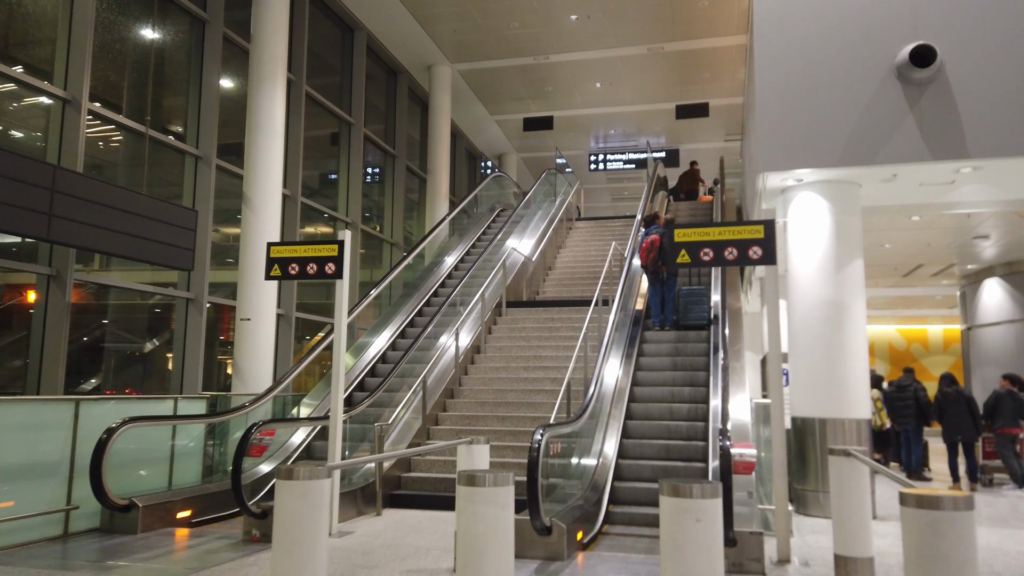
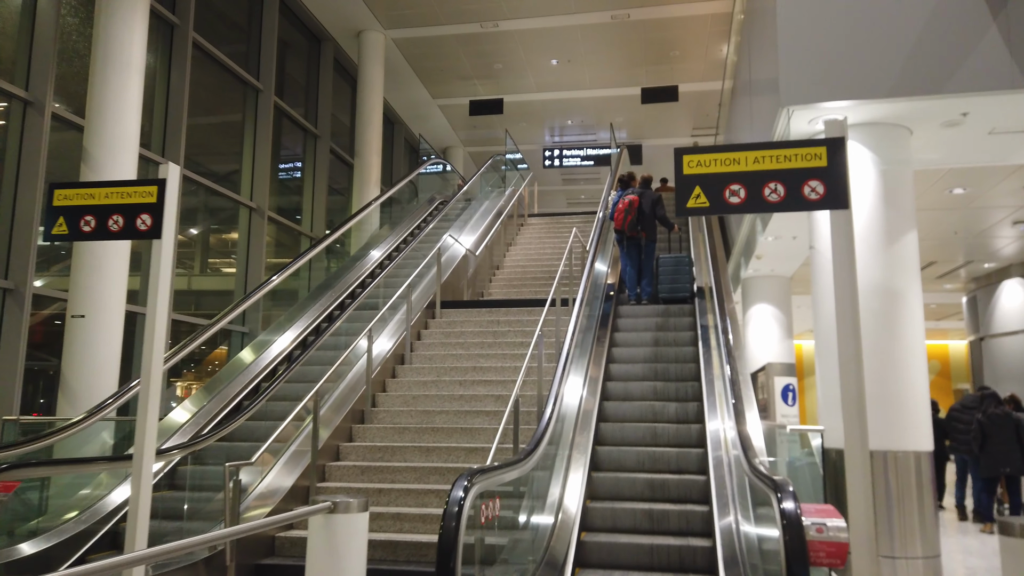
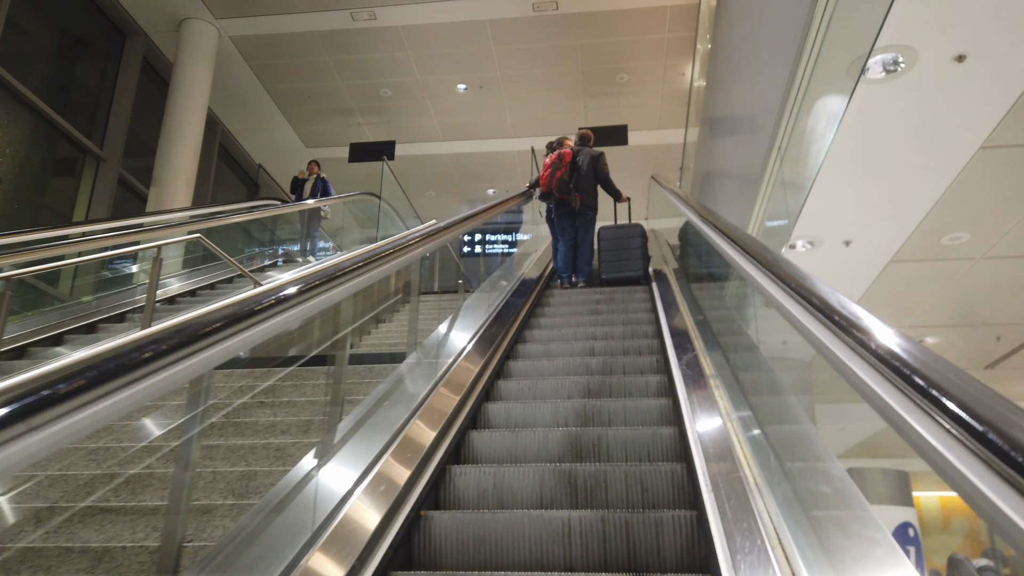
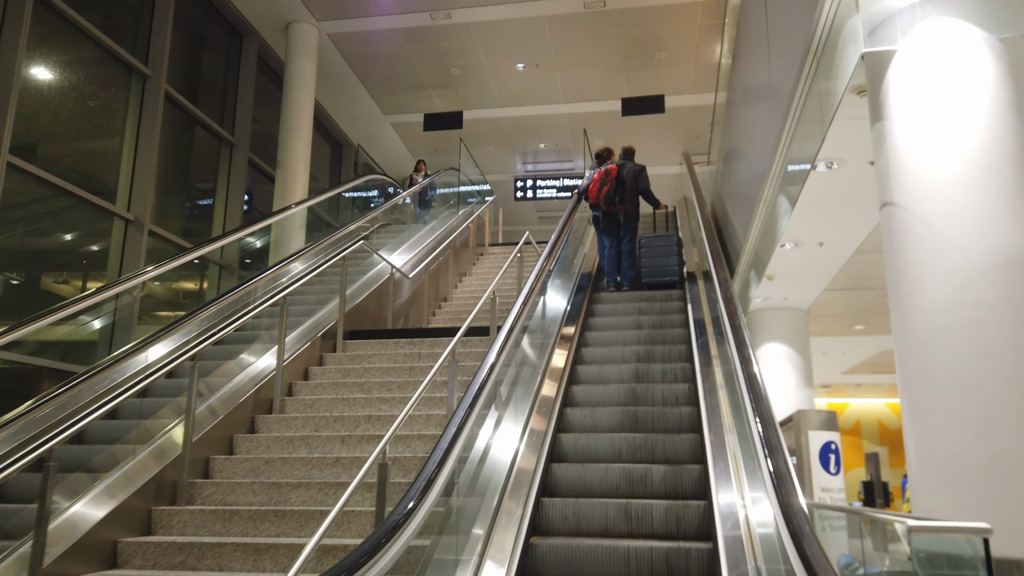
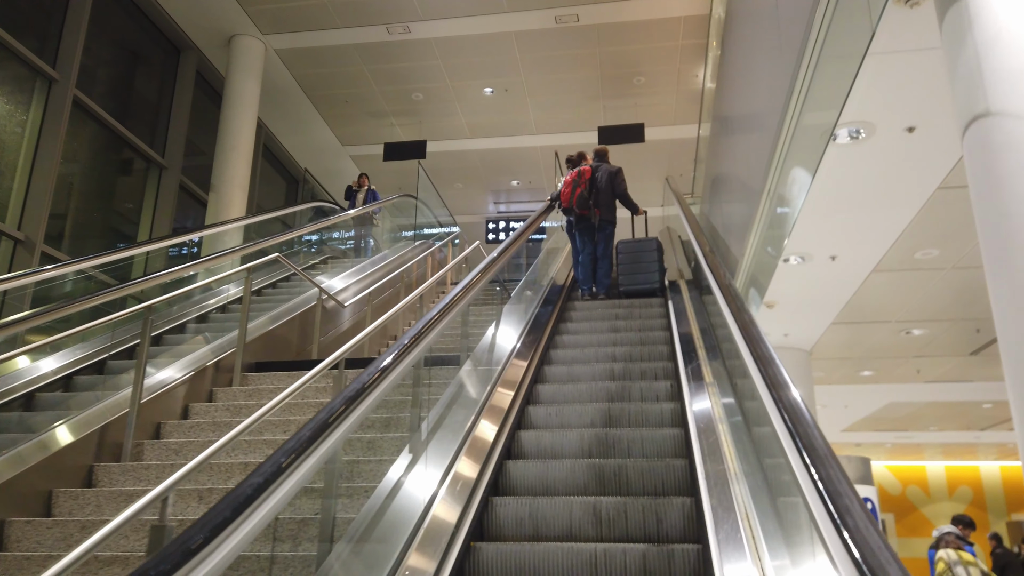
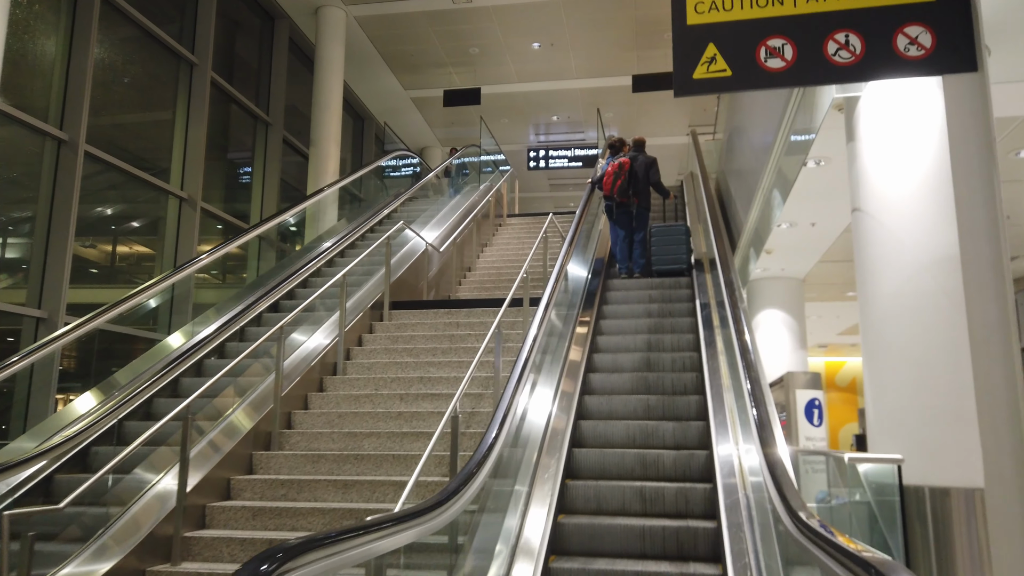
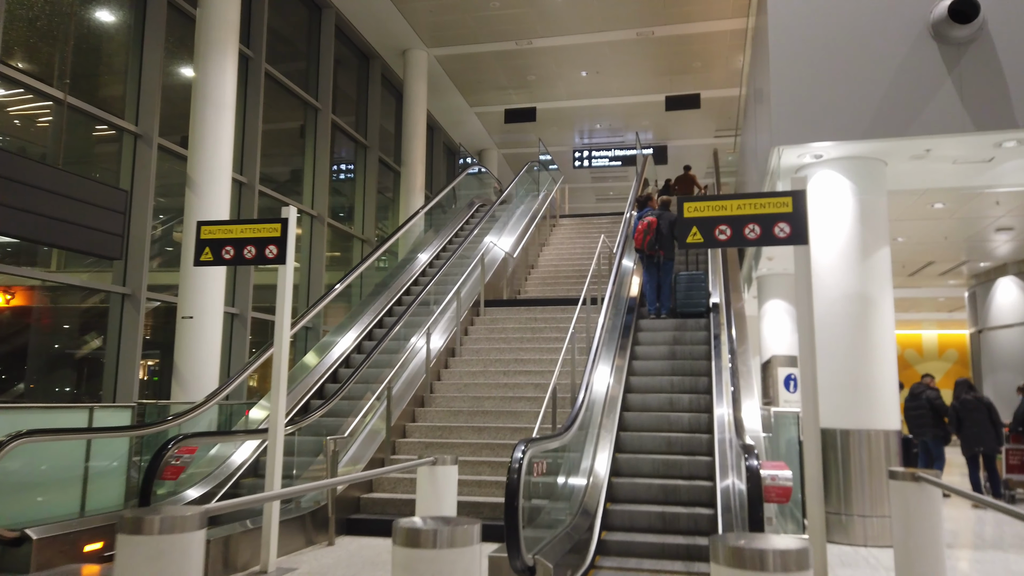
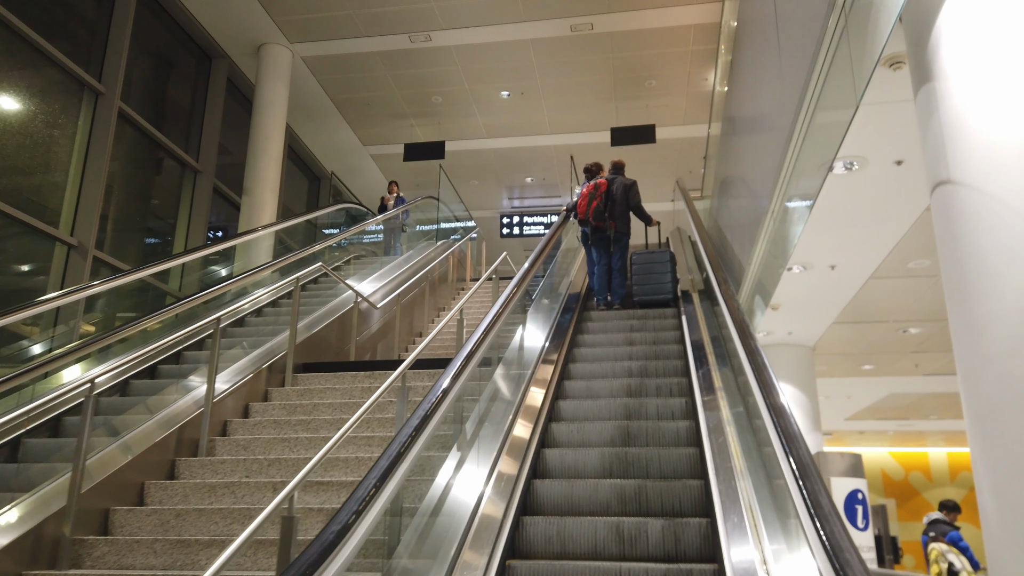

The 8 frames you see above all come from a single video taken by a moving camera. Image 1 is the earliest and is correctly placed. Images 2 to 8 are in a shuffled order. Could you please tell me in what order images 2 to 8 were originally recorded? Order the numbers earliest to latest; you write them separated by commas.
7, 2, 6, 4, 8, 5, 3
